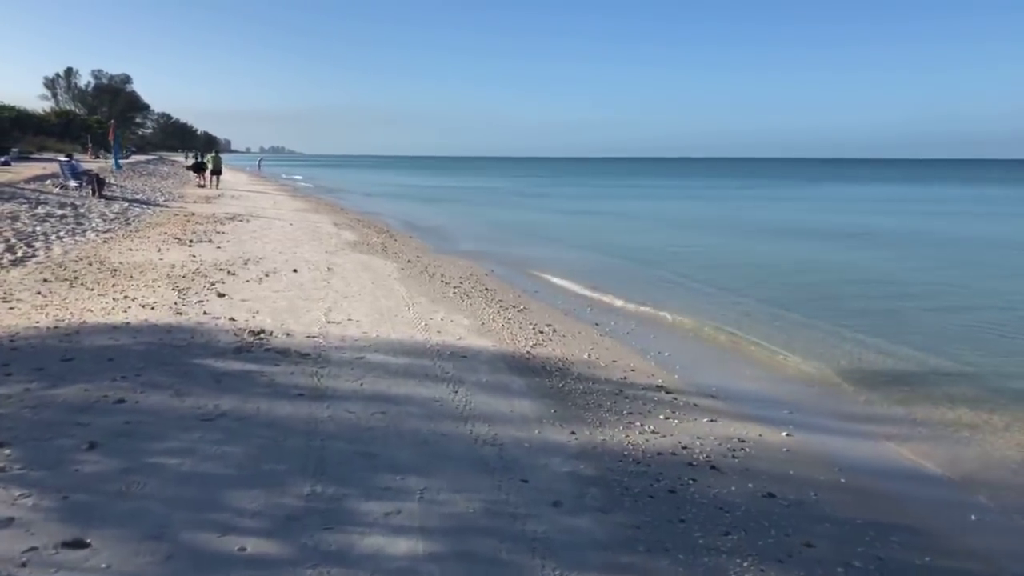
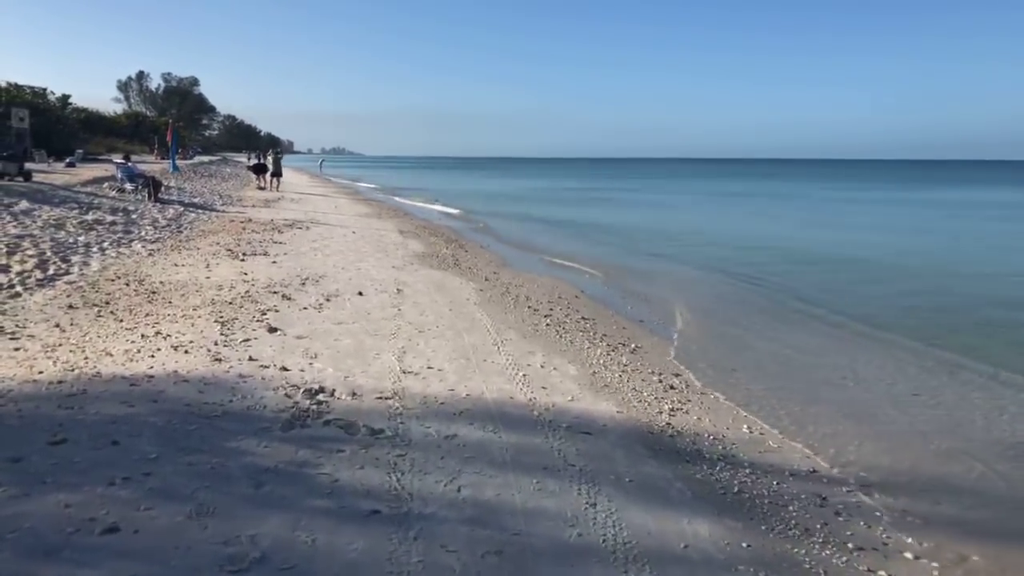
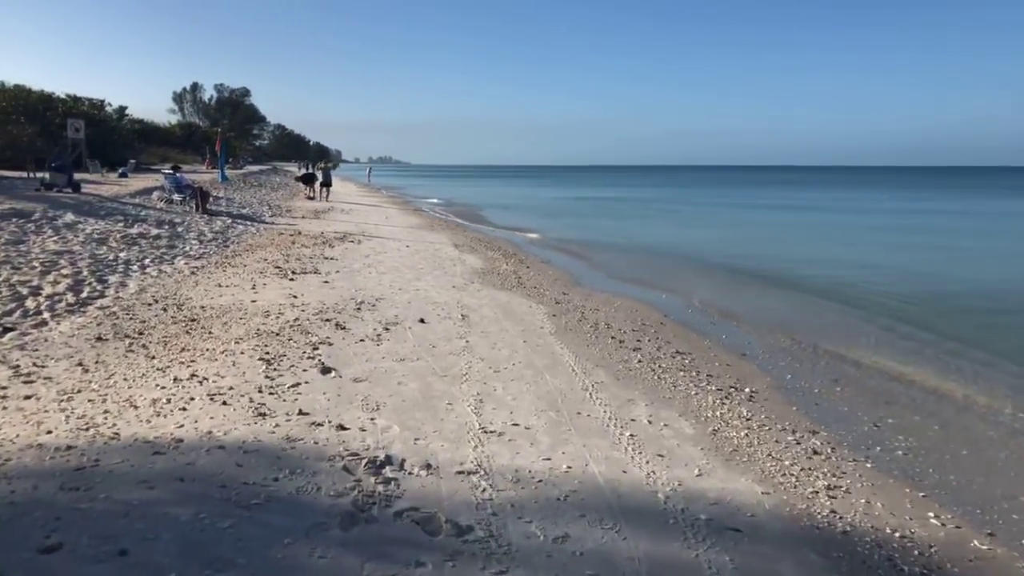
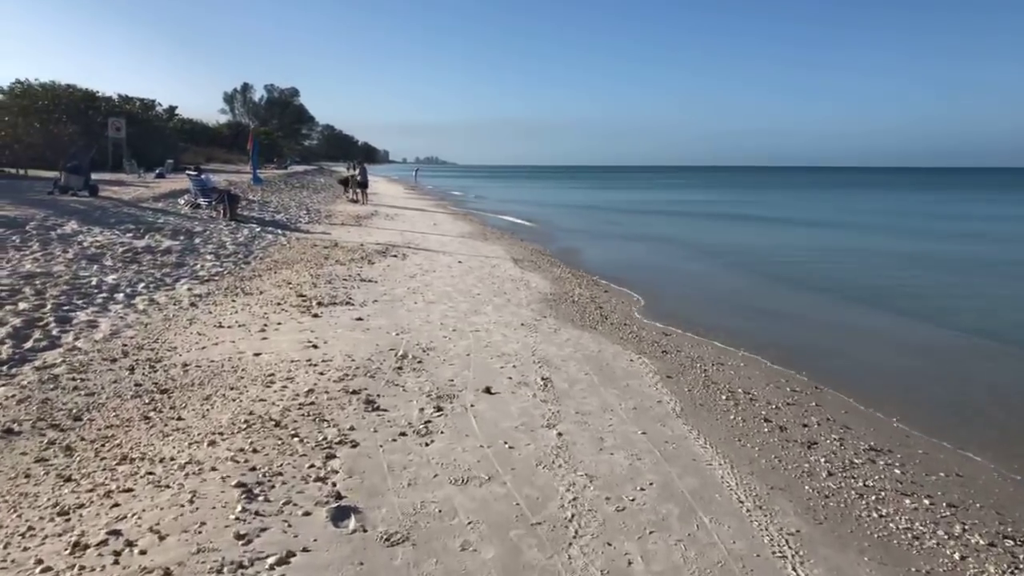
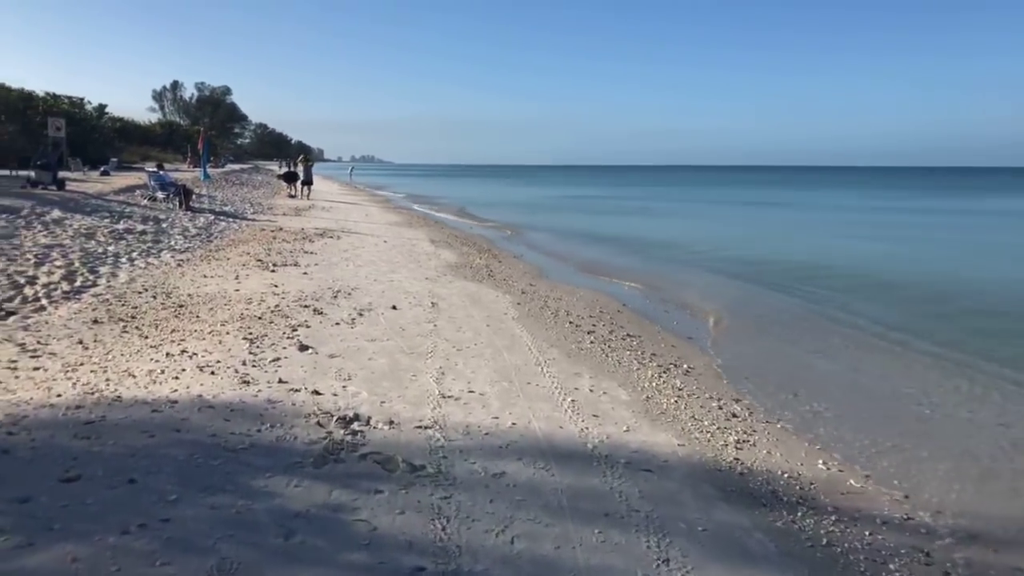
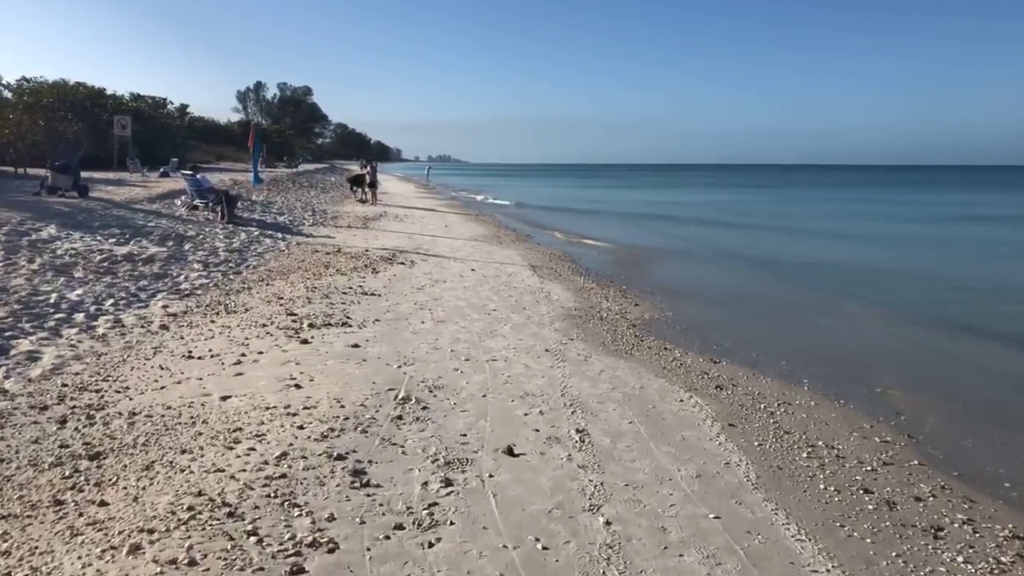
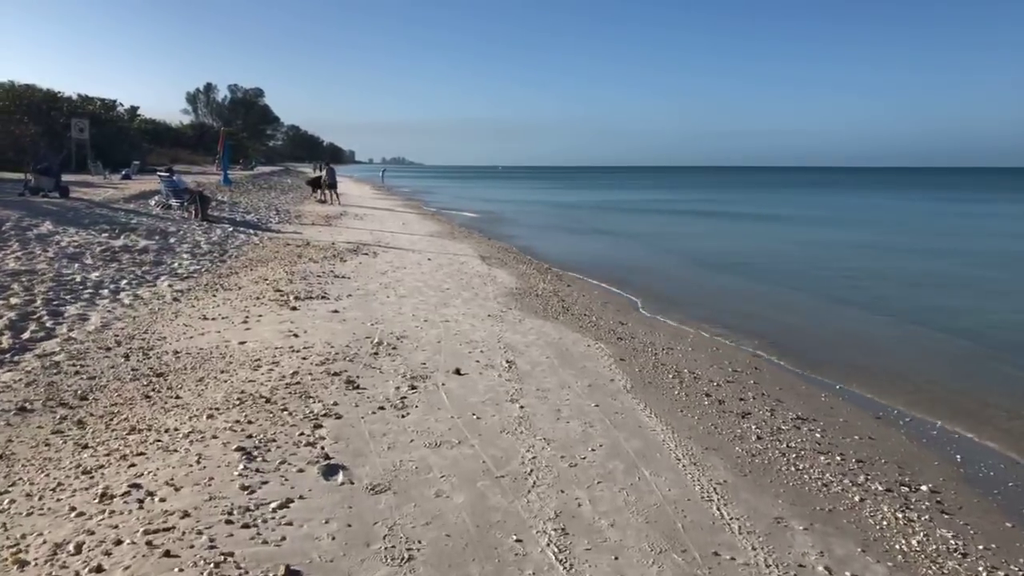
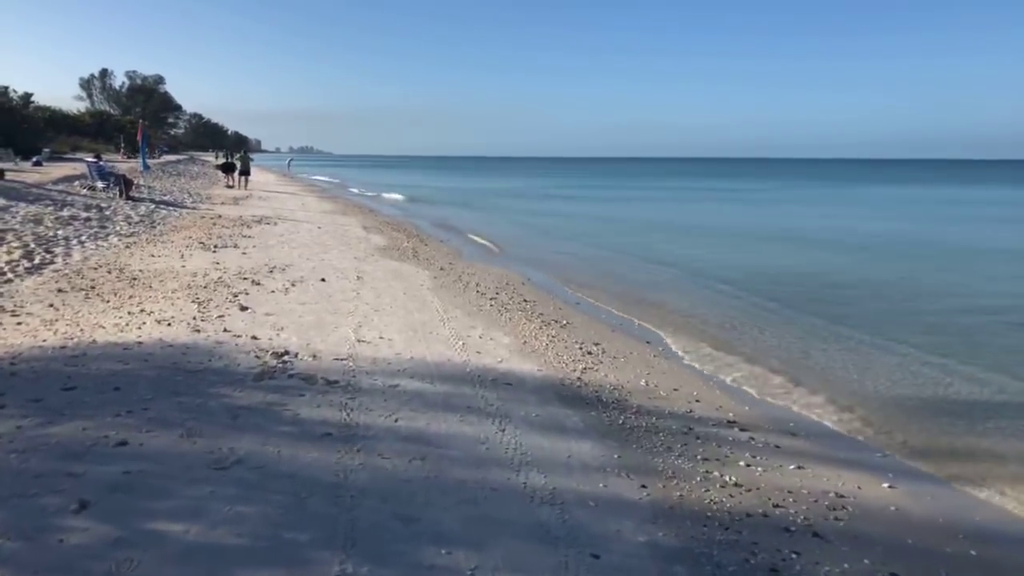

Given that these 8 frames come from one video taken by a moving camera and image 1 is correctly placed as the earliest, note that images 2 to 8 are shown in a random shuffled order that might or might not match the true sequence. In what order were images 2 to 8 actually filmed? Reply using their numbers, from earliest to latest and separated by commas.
8, 2, 5, 3, 7, 4, 6
